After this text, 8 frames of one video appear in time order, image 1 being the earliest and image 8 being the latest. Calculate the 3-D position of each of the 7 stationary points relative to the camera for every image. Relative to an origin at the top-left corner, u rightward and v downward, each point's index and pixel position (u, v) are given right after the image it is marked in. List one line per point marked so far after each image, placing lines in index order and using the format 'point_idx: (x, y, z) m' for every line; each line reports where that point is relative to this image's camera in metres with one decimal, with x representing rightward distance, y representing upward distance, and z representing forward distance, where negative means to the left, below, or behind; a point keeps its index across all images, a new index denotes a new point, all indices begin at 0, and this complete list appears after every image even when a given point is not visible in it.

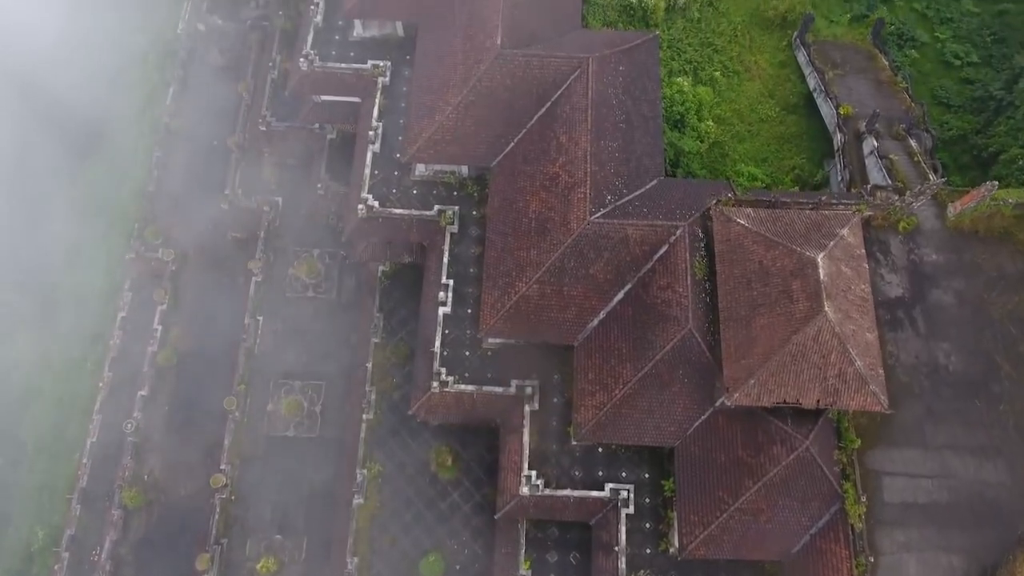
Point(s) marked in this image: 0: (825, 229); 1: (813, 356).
0: (+9.3, +1.7, +19.7) m
1: (+8.2, -1.8, +18.1) m
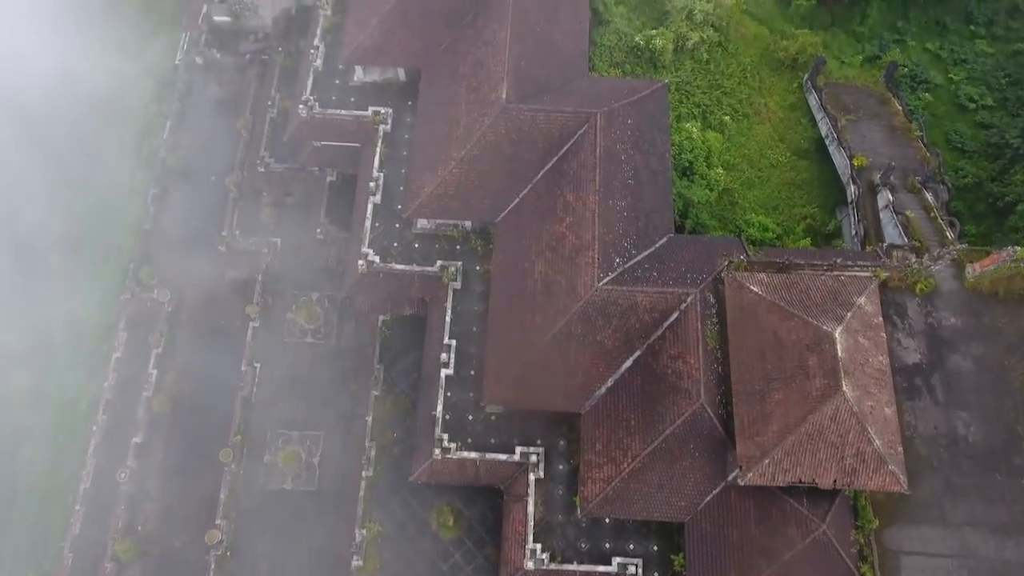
0: (+9.4, -0.3, +19.0) m
1: (+8.3, -3.9, +17.4) m
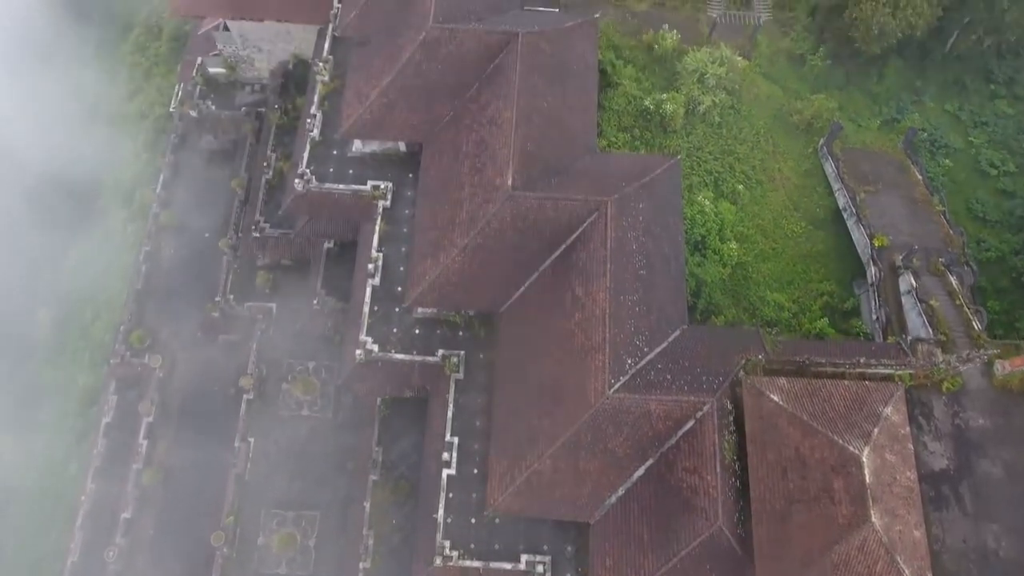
0: (+9.6, -3.2, +18.0) m
1: (+8.5, -6.8, +16.3) m
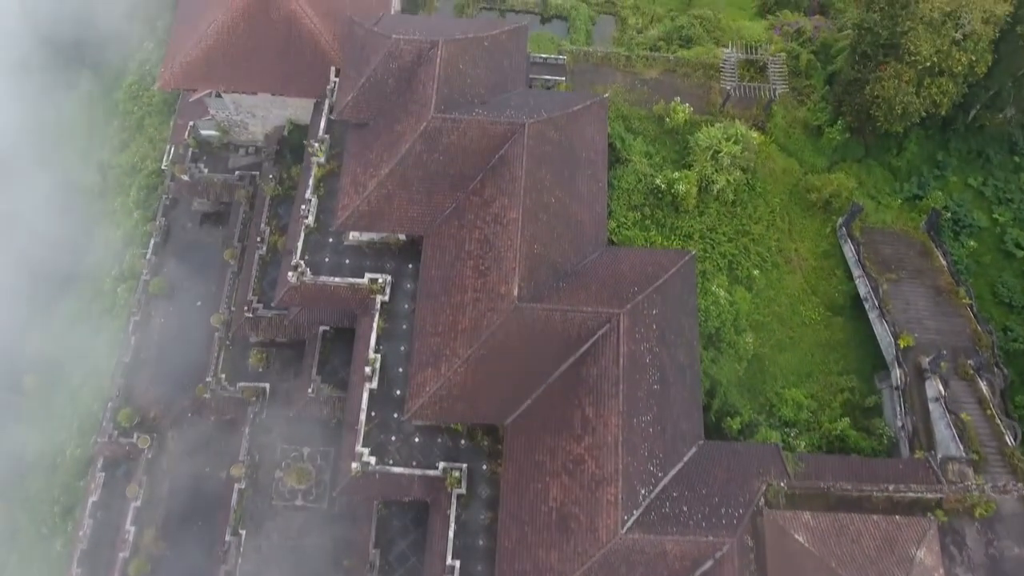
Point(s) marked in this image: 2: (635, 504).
0: (+9.7, -6.6, +16.8) m
1: (+8.6, -10.2, +15.1) m
2: (+3.3, -5.7, +17.5) m
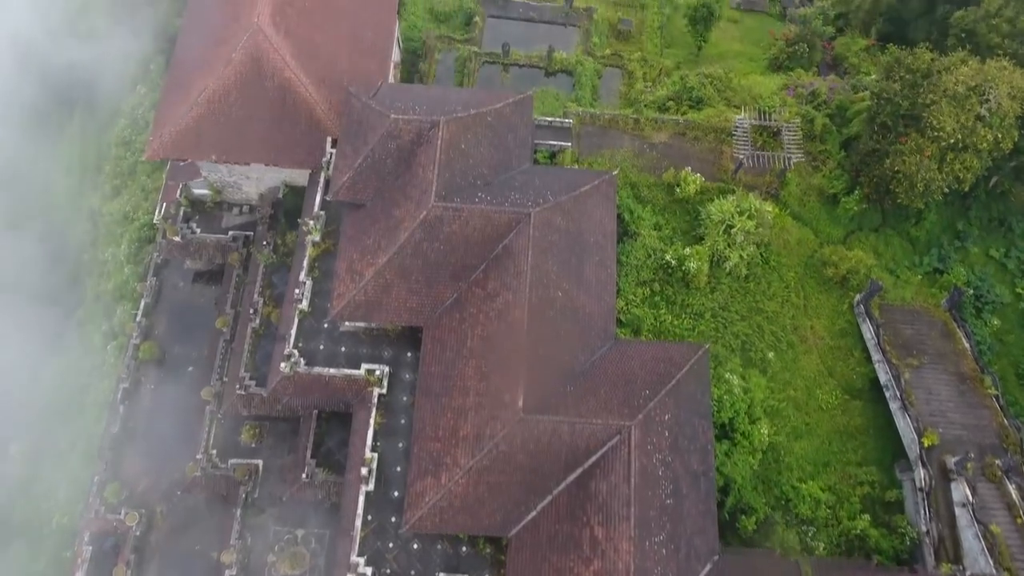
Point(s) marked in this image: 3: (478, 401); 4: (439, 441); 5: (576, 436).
0: (+9.8, -9.6, +15.7) m
1: (+8.7, -13.2, +14.0) m
2: (+3.4, -8.7, +16.4) m
3: (-1.0, -3.2, +19.0) m
4: (-2.1, -4.4, +19.2) m
5: (+1.7, -4.1, +18.1) m
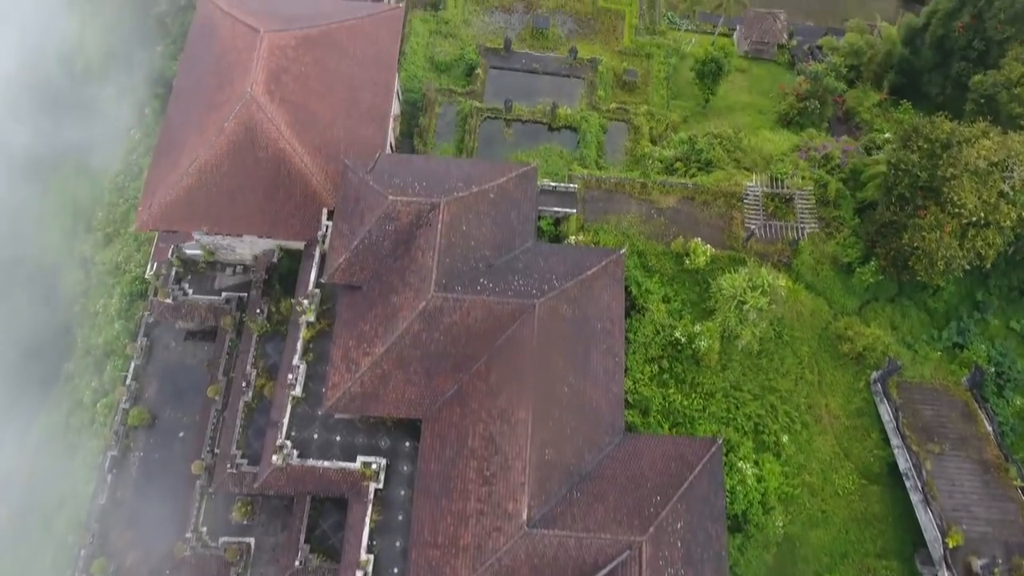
0: (+9.9, -12.3, +14.6) m
1: (+8.8, -15.9, +12.9) m
2: (+3.4, -11.4, +15.3) m
3: (-0.9, -5.9, +17.9) m
4: (-2.0, -7.1, +18.2) m
5: (+1.8, -6.8, +17.1) m
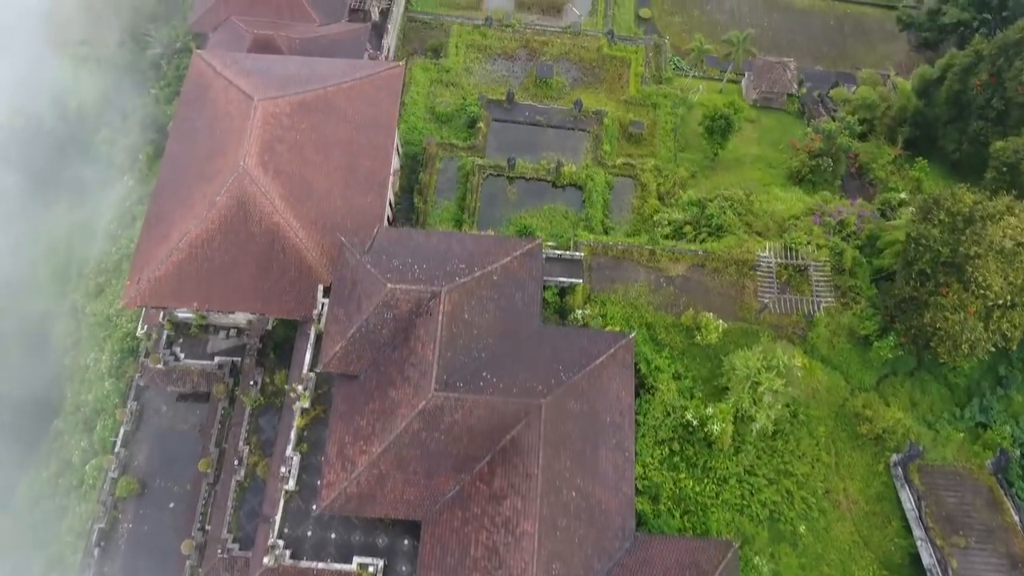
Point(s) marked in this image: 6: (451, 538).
0: (+10.0, -15.0, +13.5) m
1: (+8.9, -18.5, +11.8) m
2: (+3.6, -14.0, +14.2) m
3: (-0.8, -8.6, +16.9) m
4: (-1.9, -9.8, +17.1) m
5: (+2.0, -9.4, +16.0) m
6: (-1.7, -6.9, +18.4) m
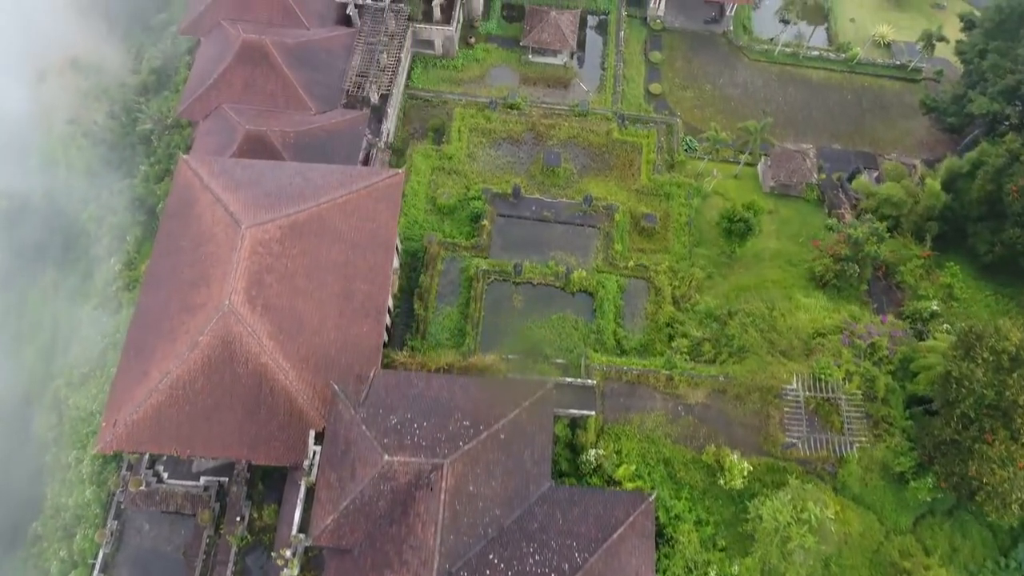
0: (+10.3, -19.4, +11.5) m
1: (+9.1, -22.9, +9.7) m
2: (+3.8, -18.4, +12.2) m
3: (-0.5, -13.1, +14.9) m
4: (-1.6, -14.2, +15.2) m
5: (+2.2, -13.9, +14.0) m
6: (-1.4, -11.4, +16.5) m
